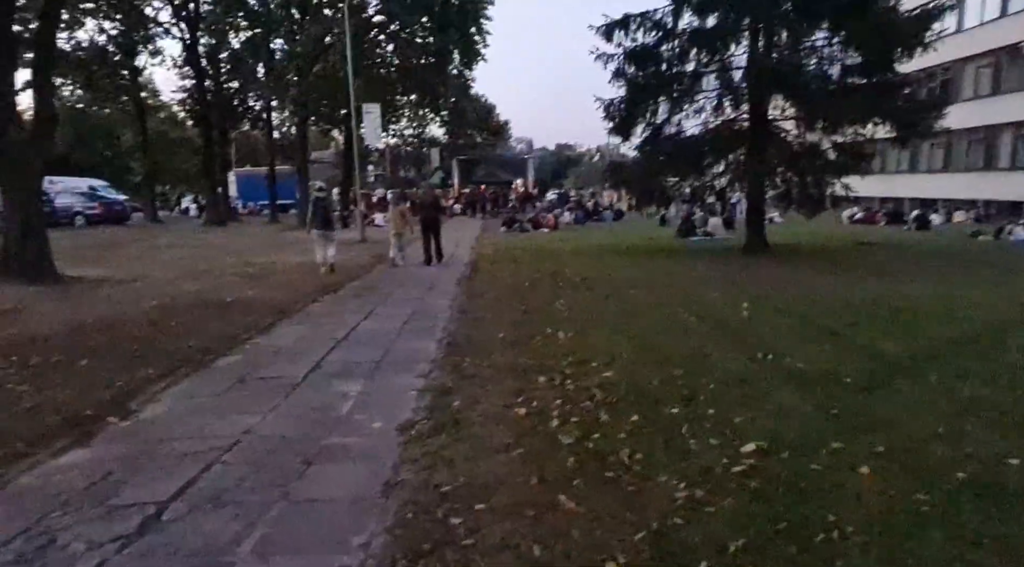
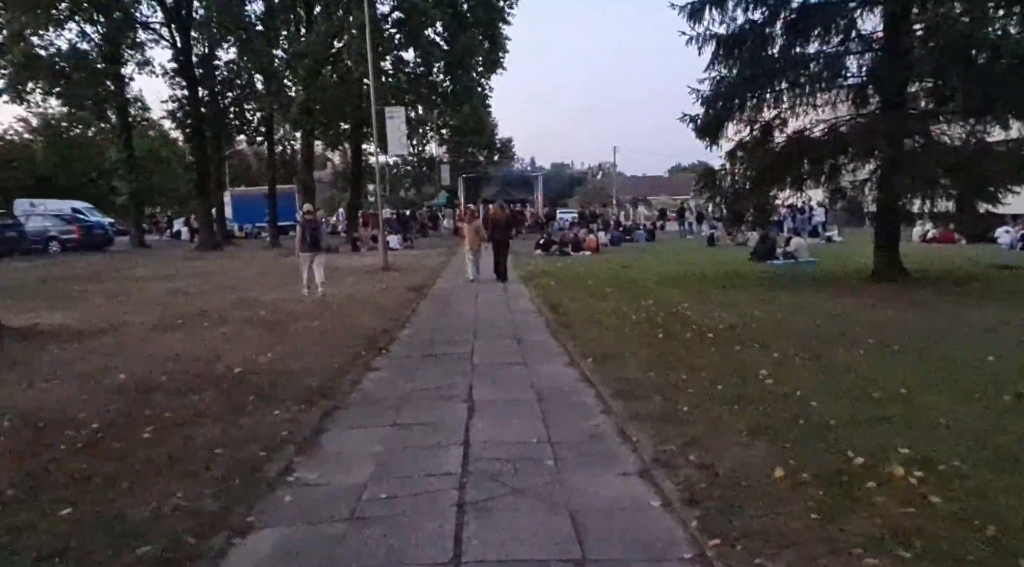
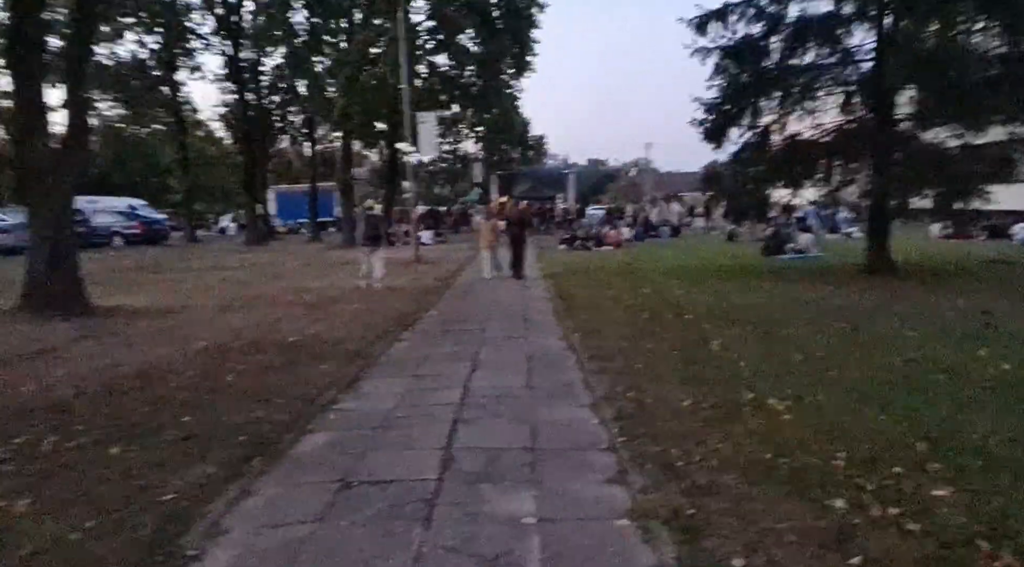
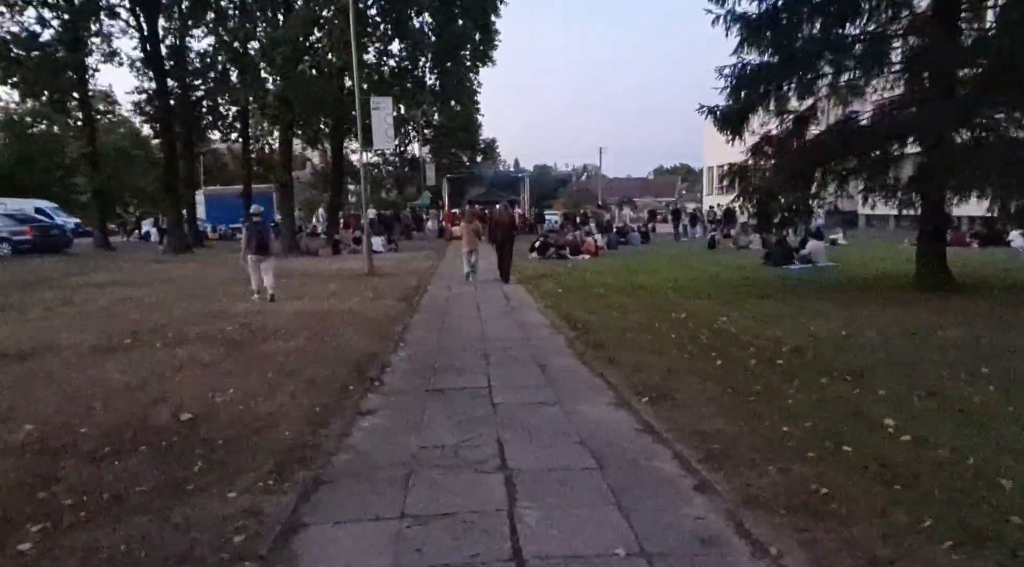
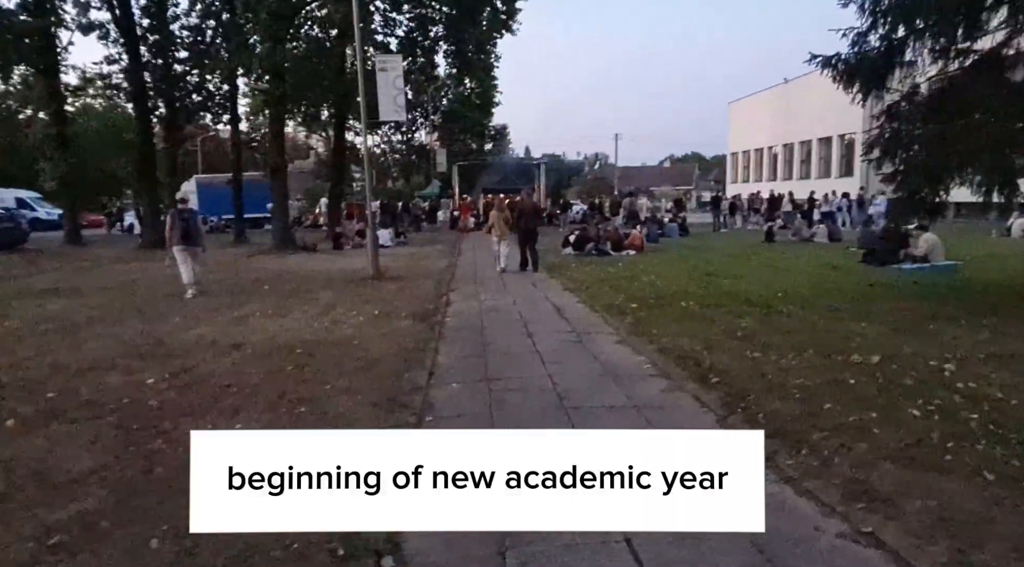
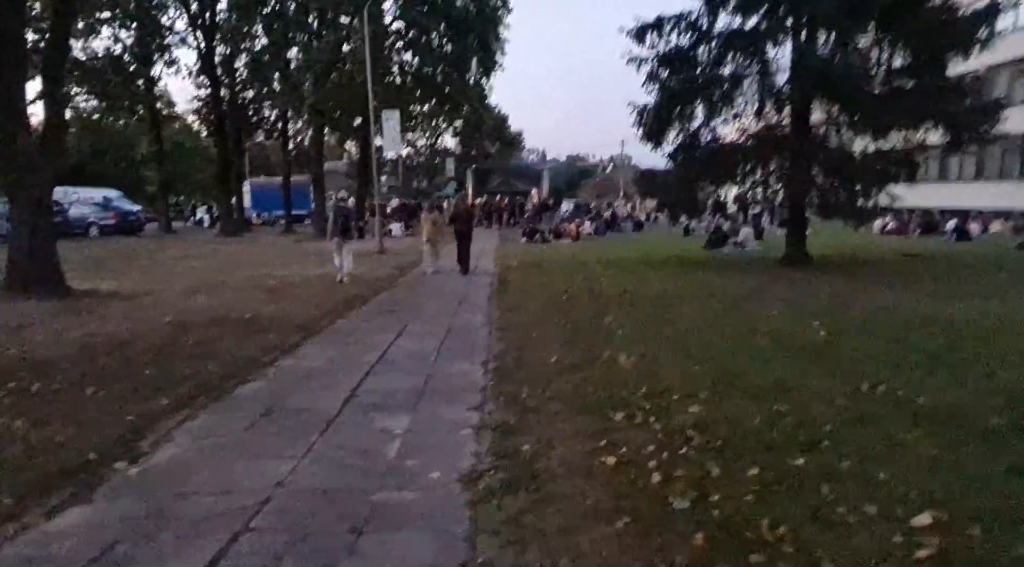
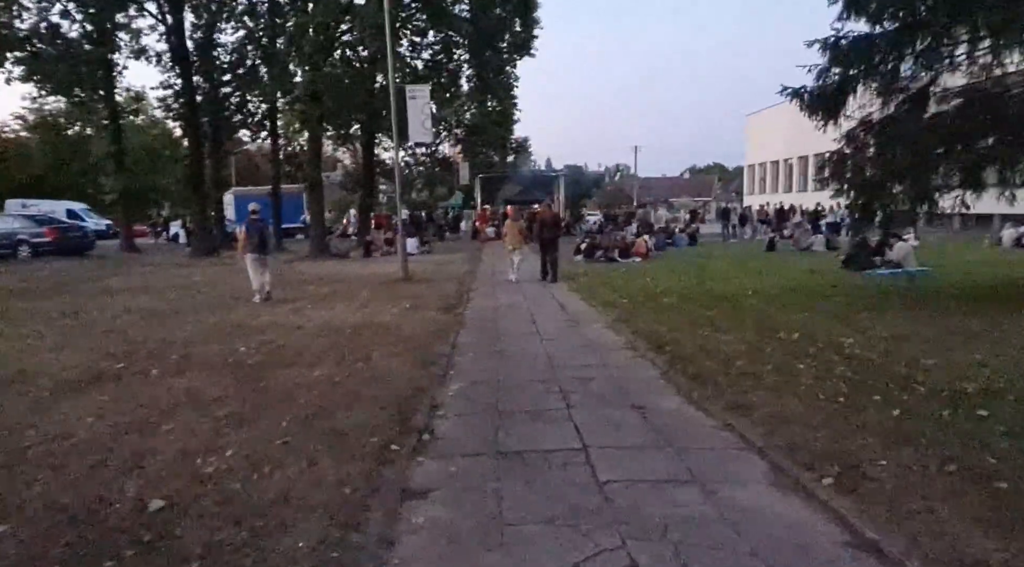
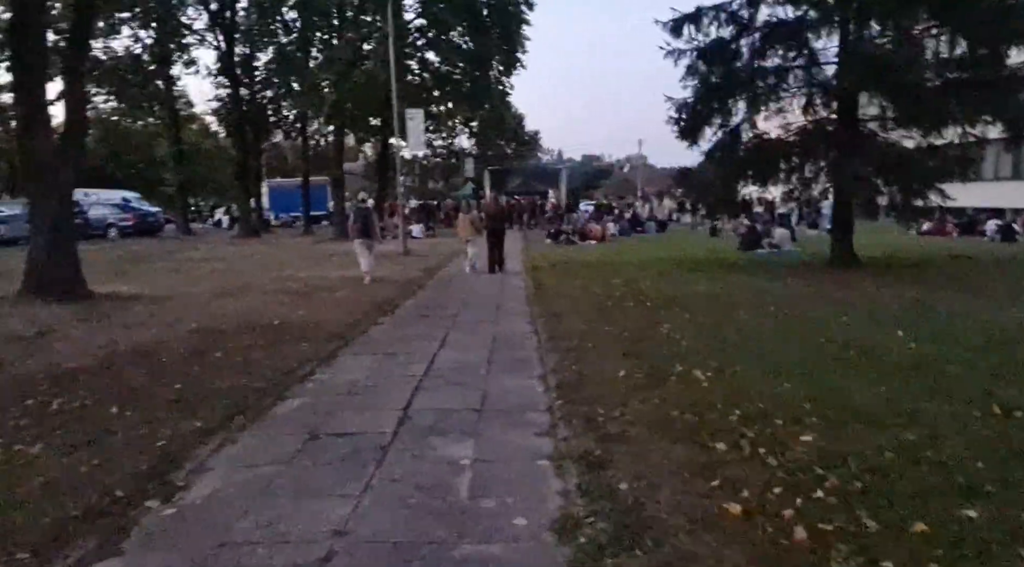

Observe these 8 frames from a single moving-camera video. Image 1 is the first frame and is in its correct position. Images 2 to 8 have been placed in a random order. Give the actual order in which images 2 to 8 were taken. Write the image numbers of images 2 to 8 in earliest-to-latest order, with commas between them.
6, 8, 3, 2, 4, 7, 5
